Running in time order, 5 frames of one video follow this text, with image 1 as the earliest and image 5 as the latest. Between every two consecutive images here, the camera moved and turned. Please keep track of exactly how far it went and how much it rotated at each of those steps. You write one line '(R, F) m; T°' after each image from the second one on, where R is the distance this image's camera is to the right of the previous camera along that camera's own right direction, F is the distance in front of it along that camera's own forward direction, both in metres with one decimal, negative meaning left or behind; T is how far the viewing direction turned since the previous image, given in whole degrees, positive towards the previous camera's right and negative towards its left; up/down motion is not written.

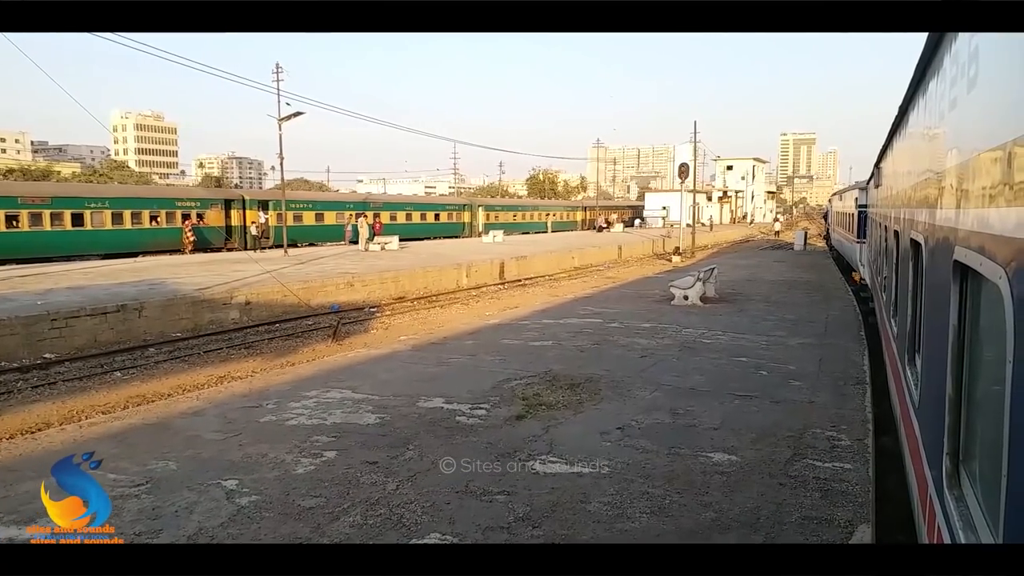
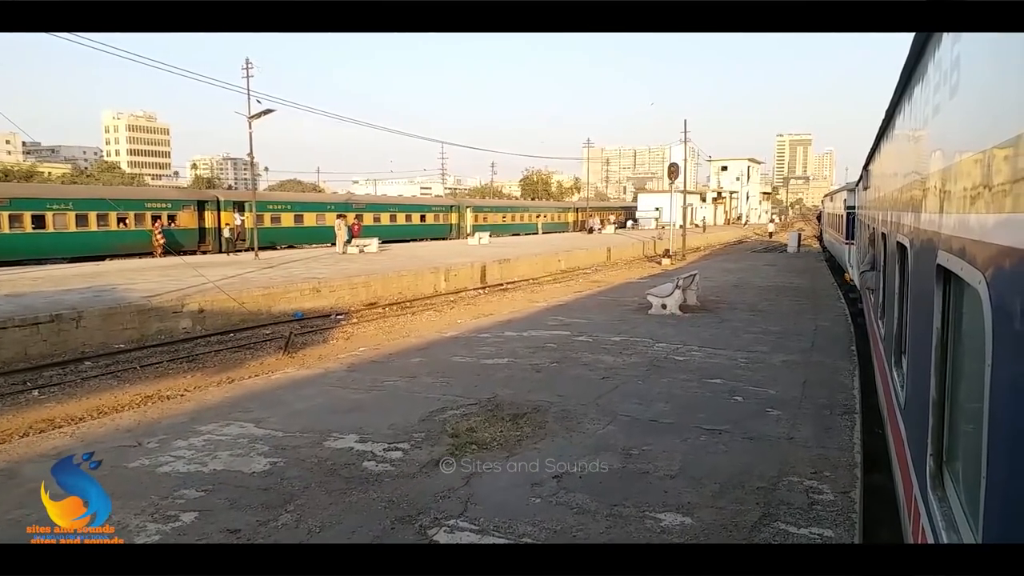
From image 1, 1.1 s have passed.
(+0.6, +1.0) m; 0°
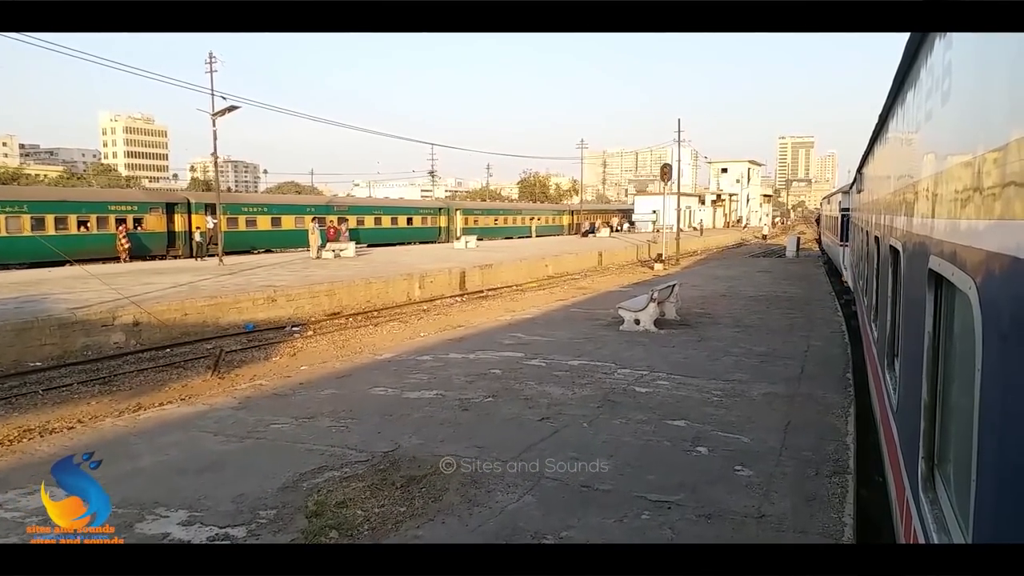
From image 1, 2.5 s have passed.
(+0.8, +1.5) m; 0°
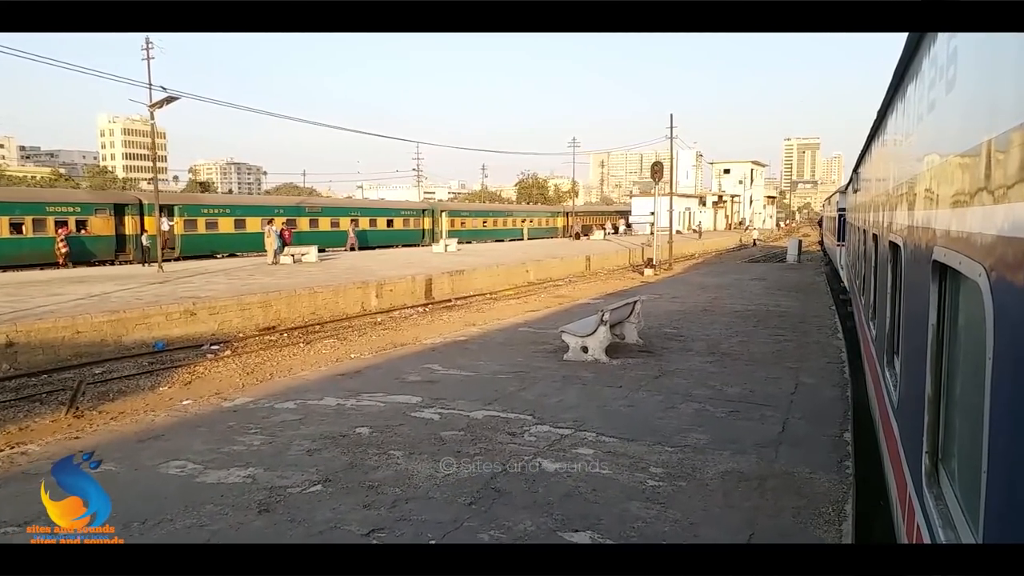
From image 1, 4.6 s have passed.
(+1.2, +2.3) m; 0°
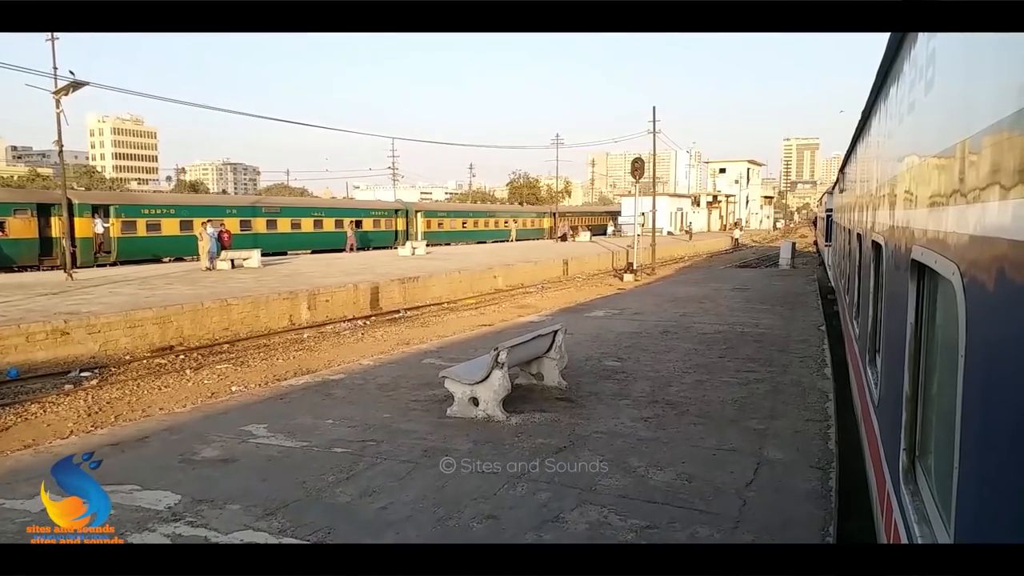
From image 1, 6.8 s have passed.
(+1.3, +2.5) m; 0°
